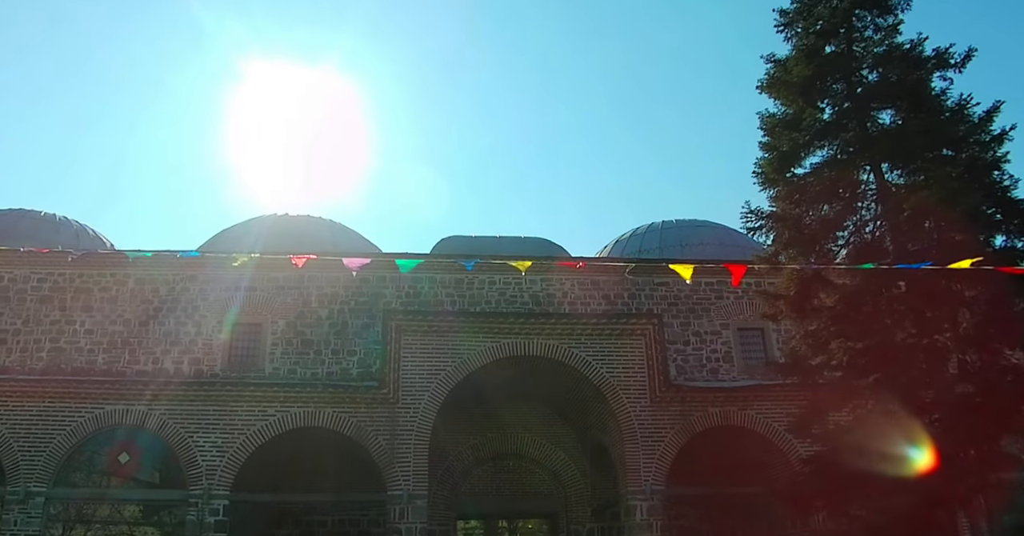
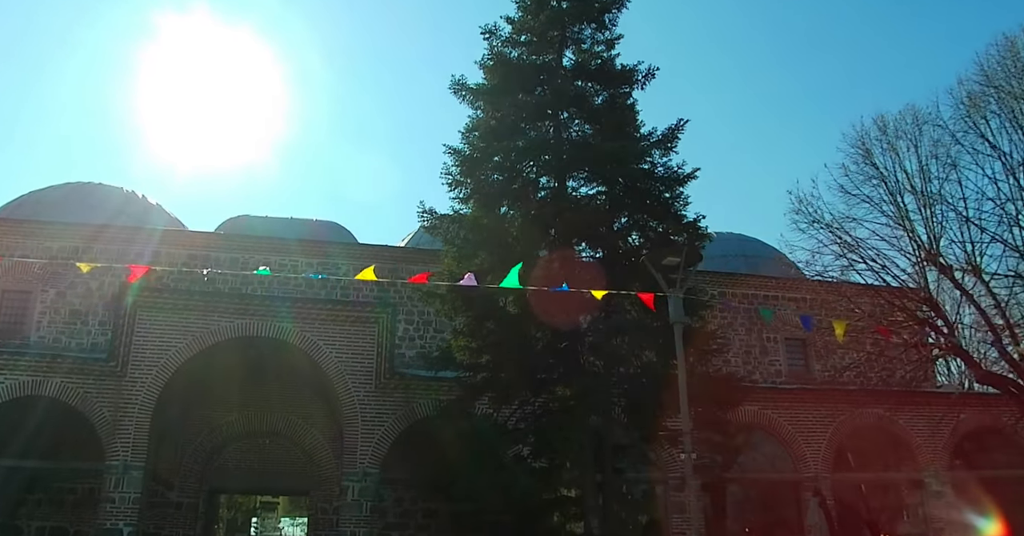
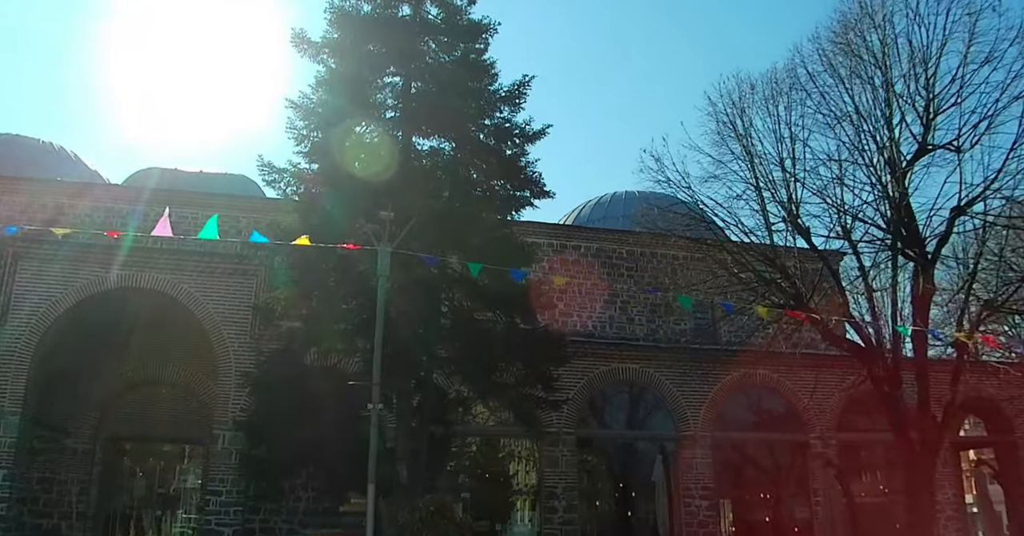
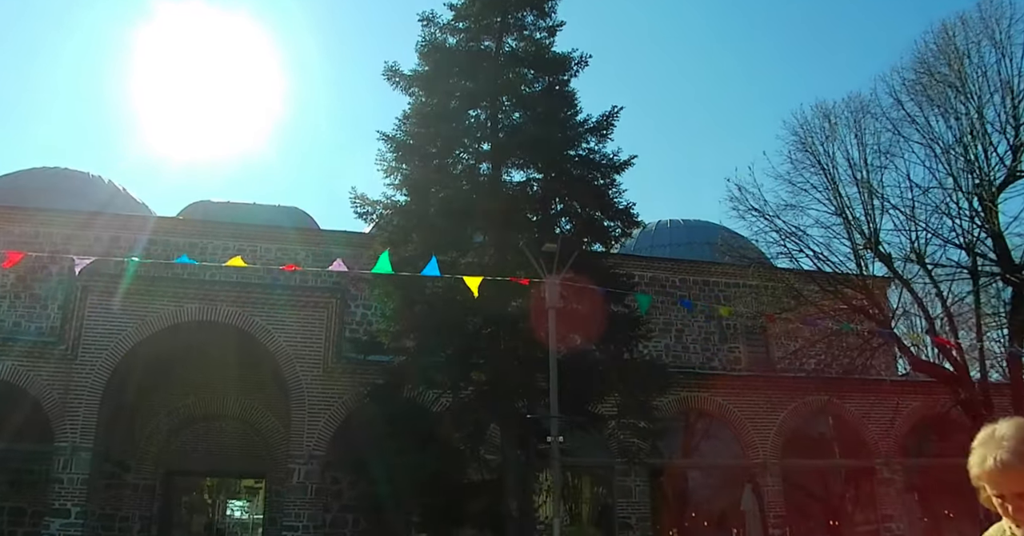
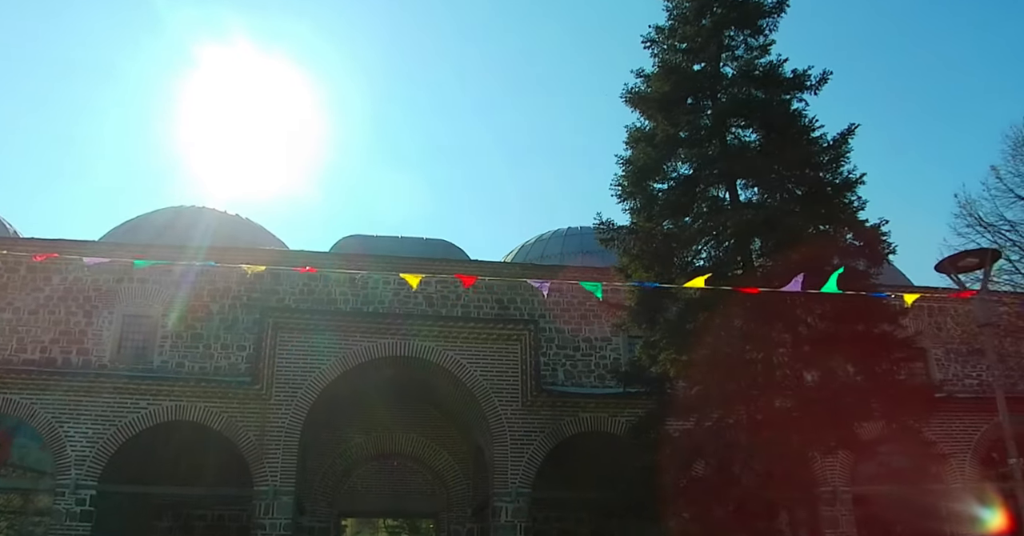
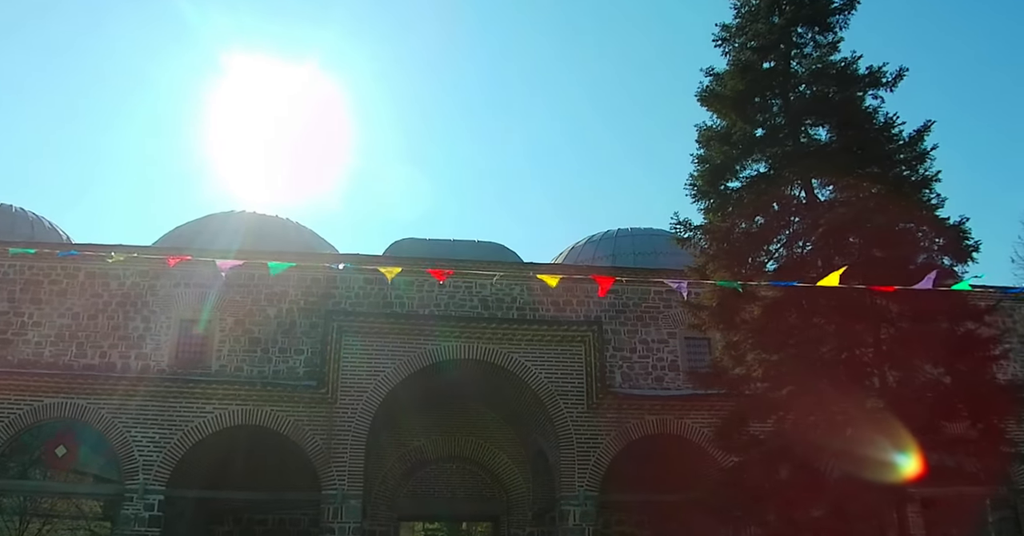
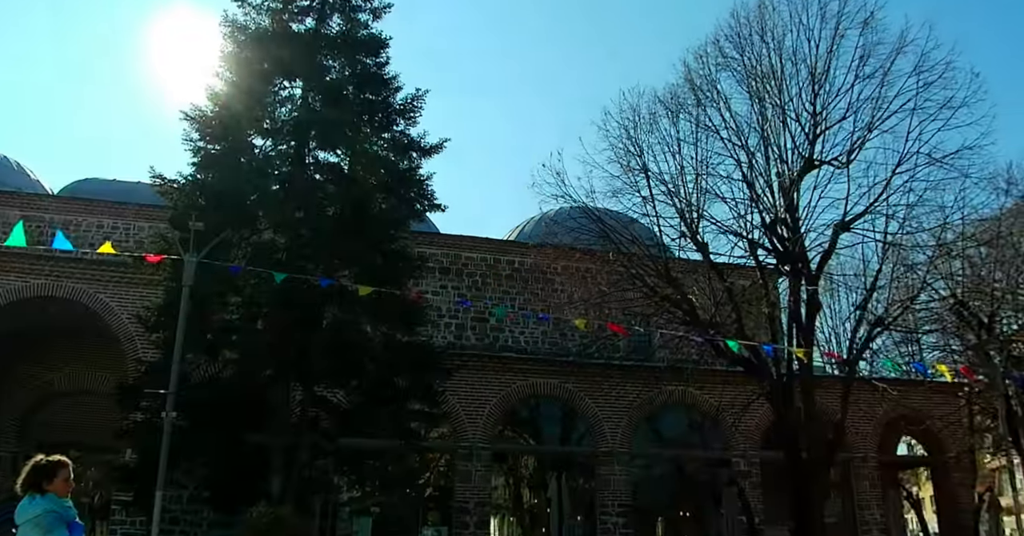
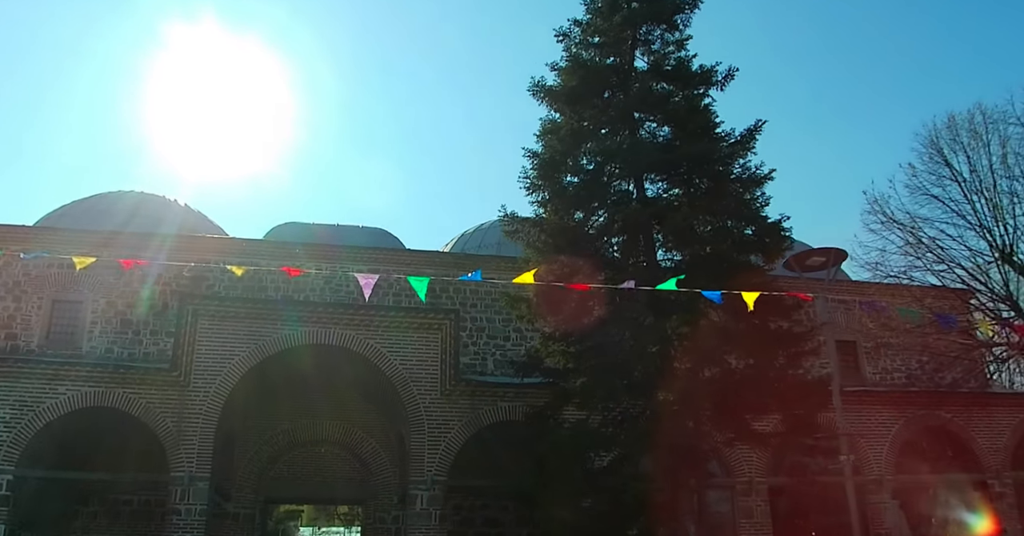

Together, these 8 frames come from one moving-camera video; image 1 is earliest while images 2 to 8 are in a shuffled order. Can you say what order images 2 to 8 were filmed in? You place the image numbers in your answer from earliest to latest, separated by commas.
6, 5, 8, 2, 4, 3, 7
